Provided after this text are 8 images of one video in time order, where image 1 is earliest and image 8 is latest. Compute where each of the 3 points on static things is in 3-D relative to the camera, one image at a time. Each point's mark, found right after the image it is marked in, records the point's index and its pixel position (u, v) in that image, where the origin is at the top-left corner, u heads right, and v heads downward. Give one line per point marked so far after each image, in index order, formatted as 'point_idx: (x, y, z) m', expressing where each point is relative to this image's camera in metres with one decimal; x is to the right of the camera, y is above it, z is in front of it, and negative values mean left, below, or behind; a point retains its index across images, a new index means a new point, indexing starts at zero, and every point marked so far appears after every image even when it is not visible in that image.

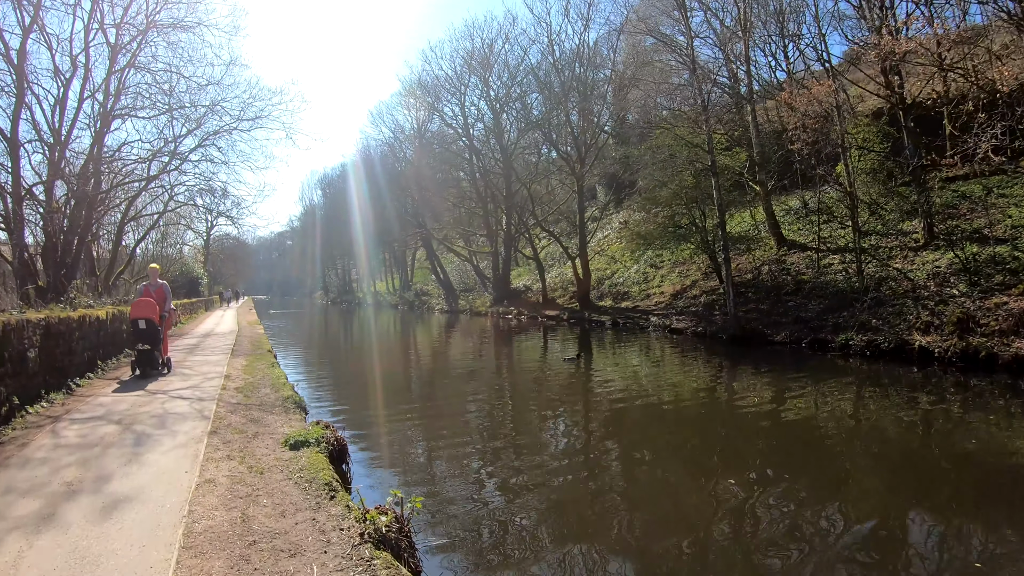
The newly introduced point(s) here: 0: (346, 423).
0: (-3.4, -2.6, +12.1) m
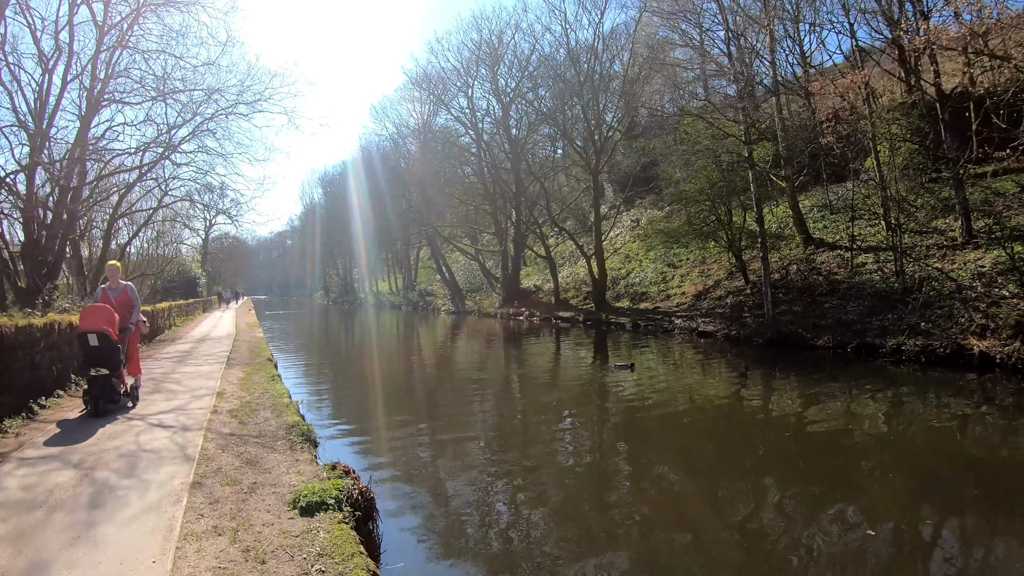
0: (-3.1, -2.6, +11.2) m
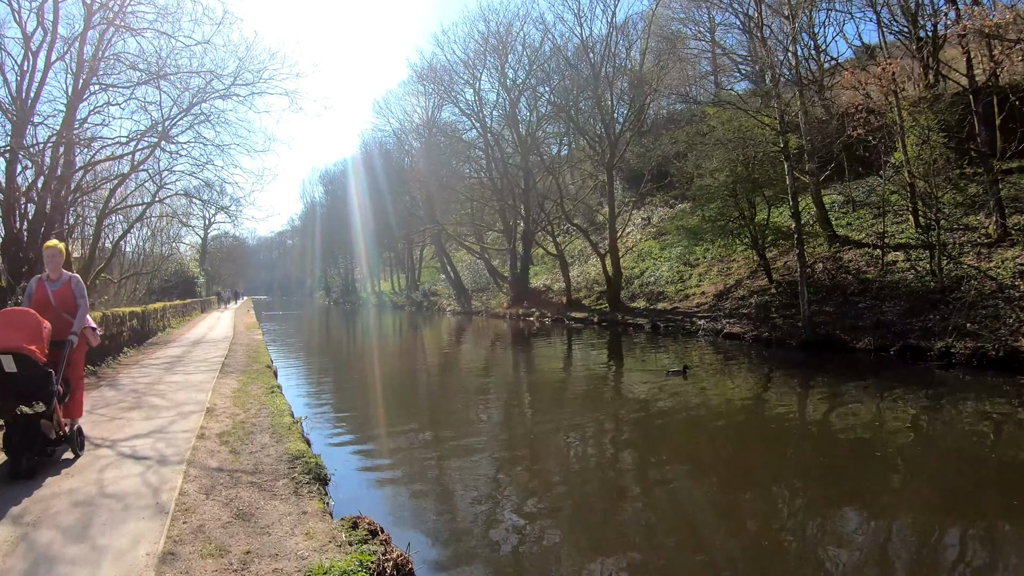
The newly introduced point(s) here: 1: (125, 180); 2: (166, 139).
0: (-2.8, -2.6, +10.4) m
1: (-7.7, +2.2, +11.7) m
2: (-6.8, +2.9, +11.6) m
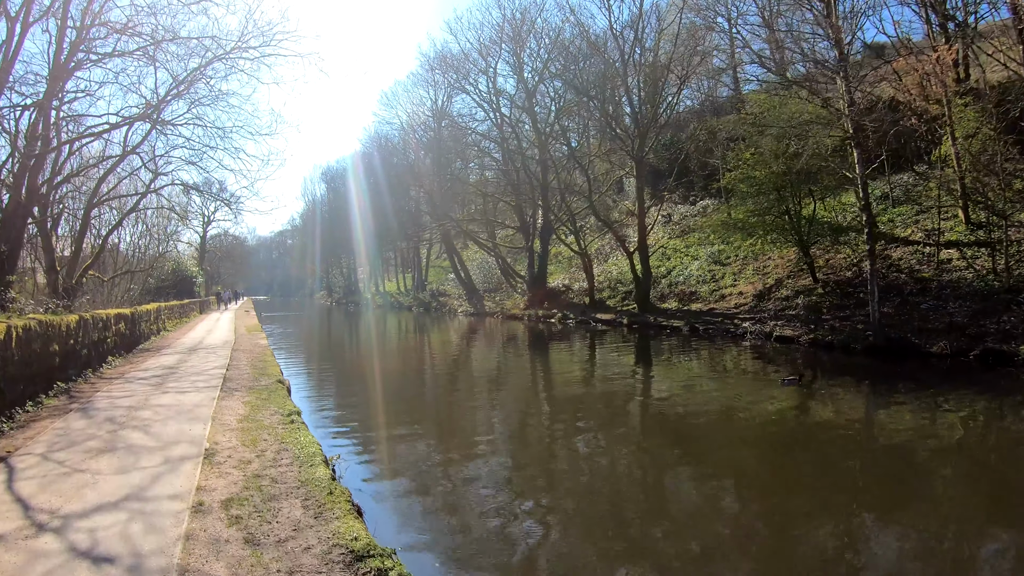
0: (-2.2, -2.5, +9.3) m
1: (-7.1, +2.2, +10.6) m
2: (-6.2, +2.9, +10.5) m
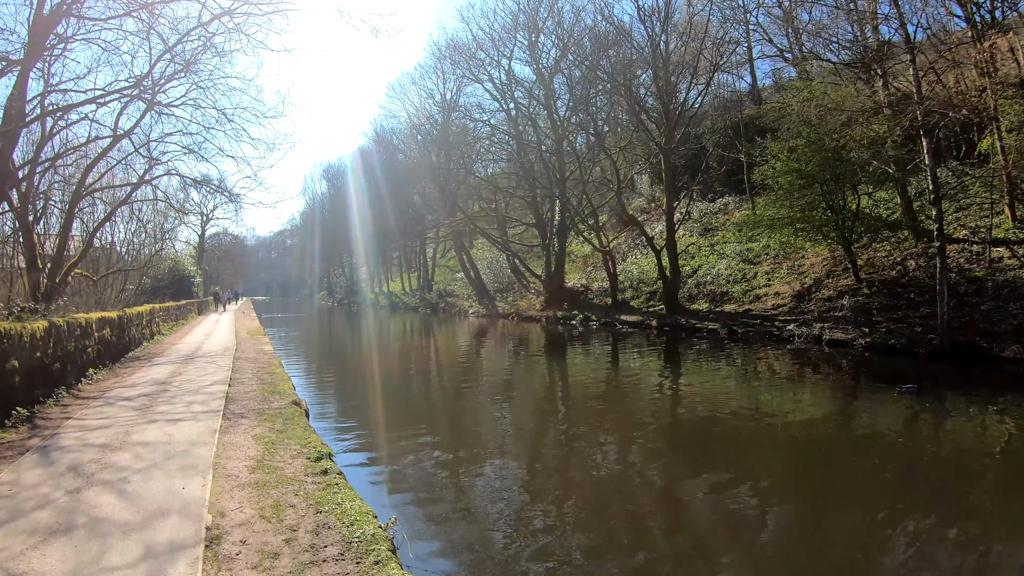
0: (-1.7, -2.5, +8.3) m
1: (-6.6, +2.2, +9.6) m
2: (-5.7, +2.9, +9.5) m
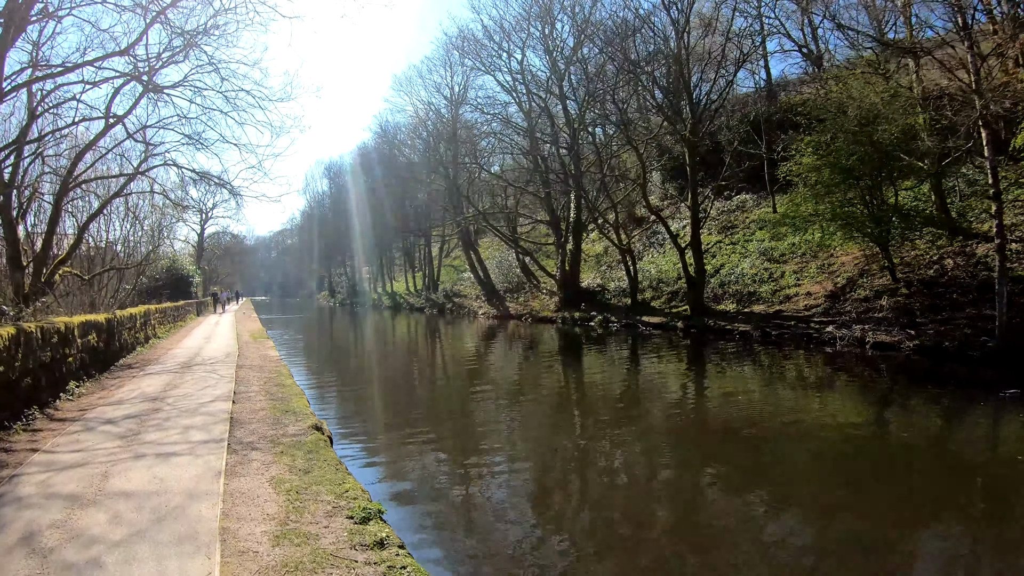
0: (-1.3, -2.5, +7.5) m
1: (-6.2, +2.2, +8.8) m
2: (-5.3, +2.9, +8.7) m
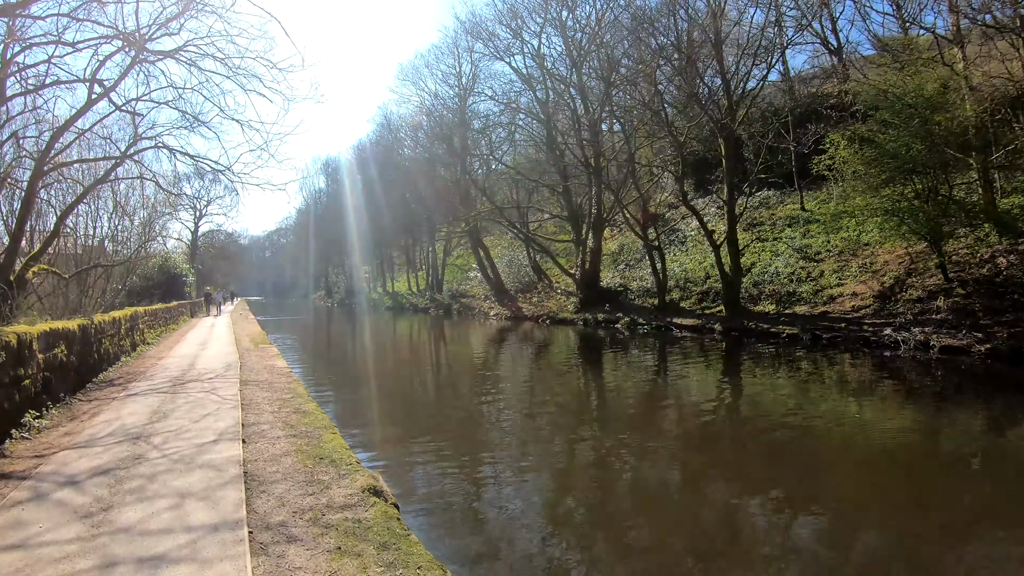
0: (-0.7, -2.5, +6.5) m
1: (-5.7, +2.2, +7.7) m
2: (-4.8, +2.9, +7.6) m
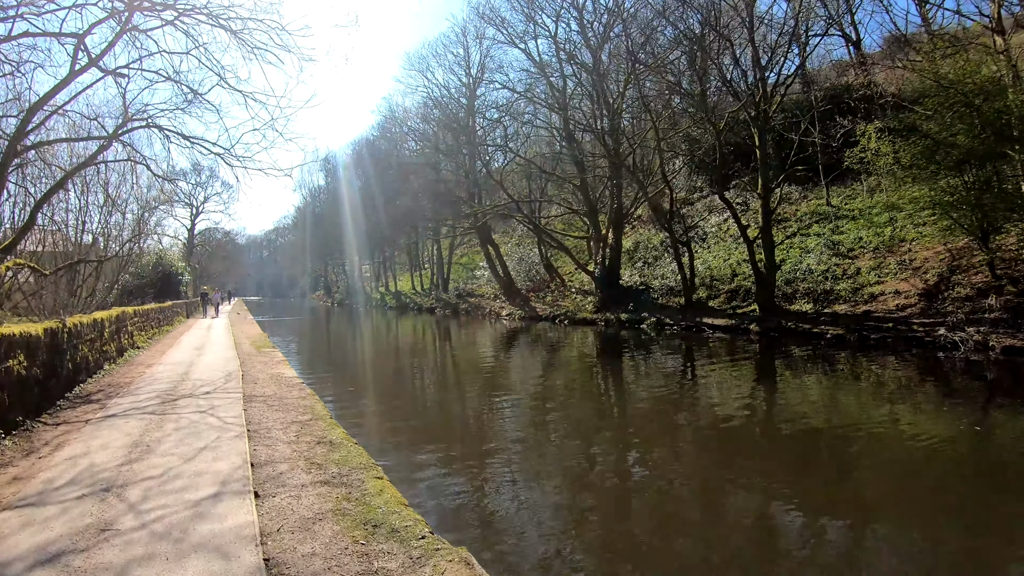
0: (-0.3, -2.5, +5.6) m
1: (-5.2, +2.3, +6.8) m
2: (-4.3, +3.0, +6.7) m
